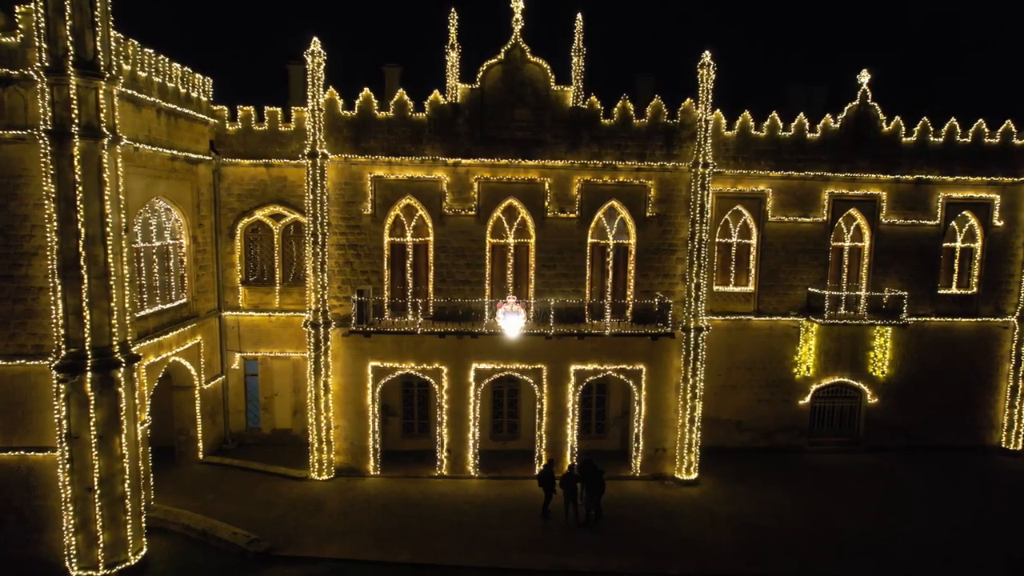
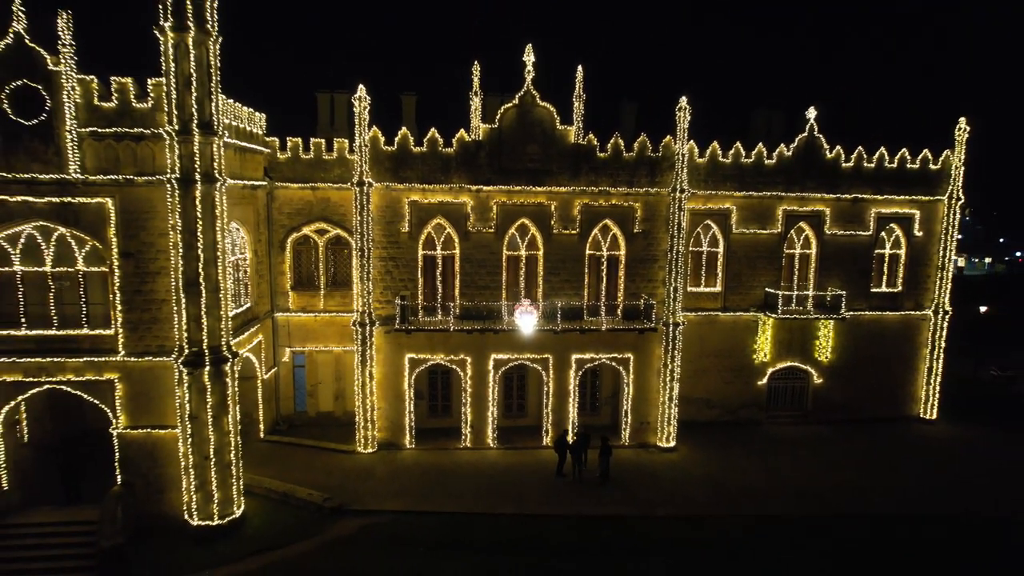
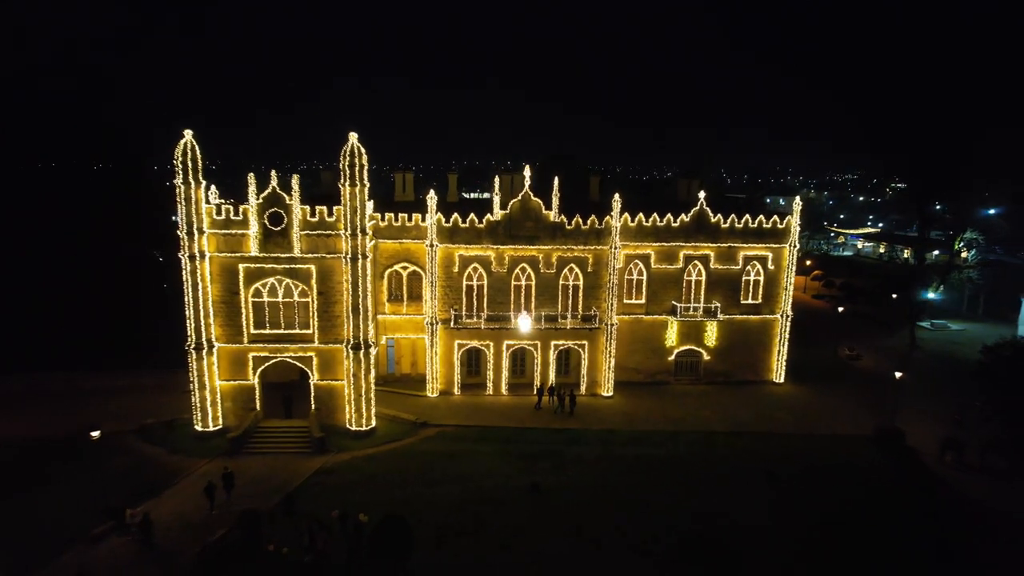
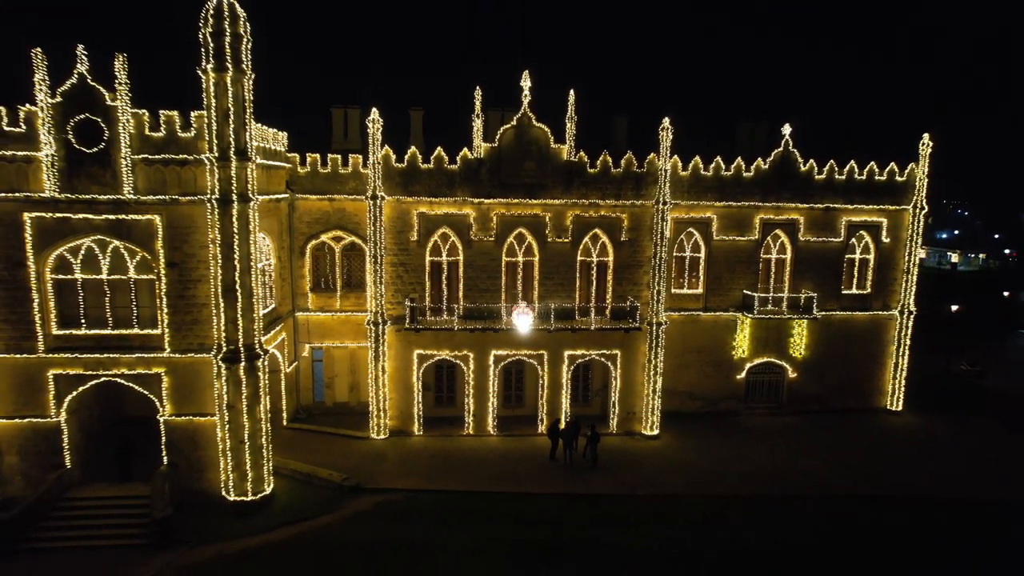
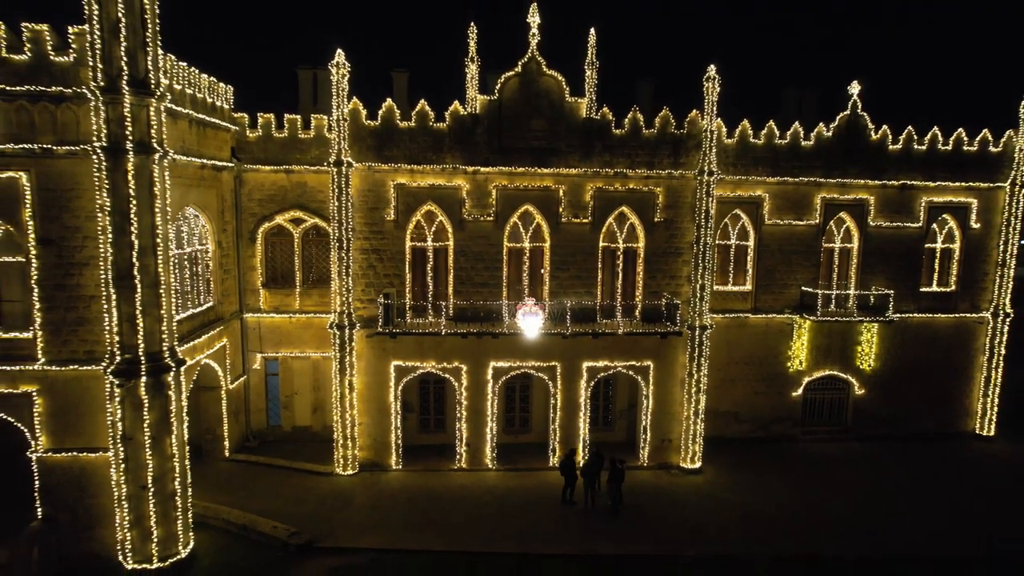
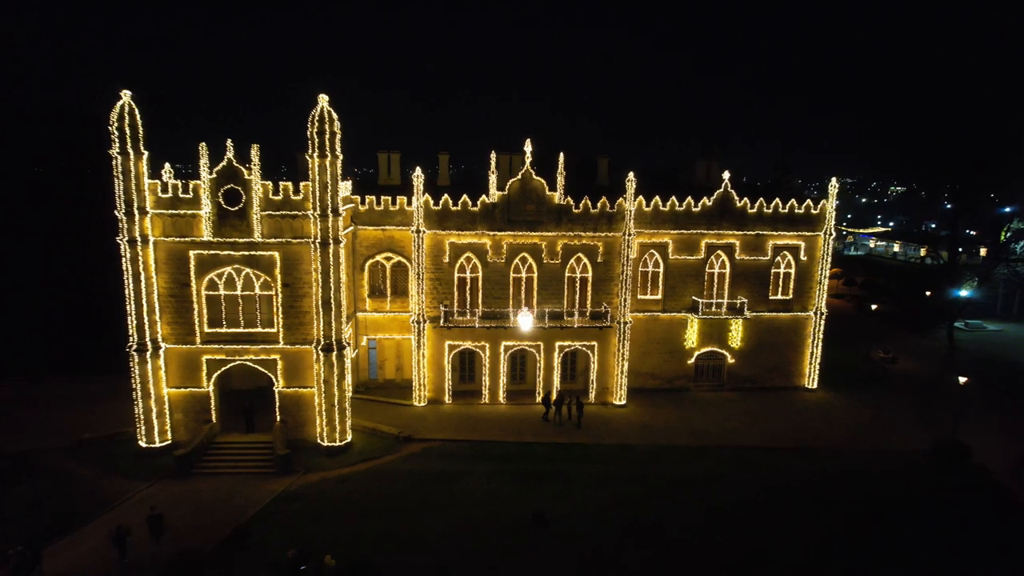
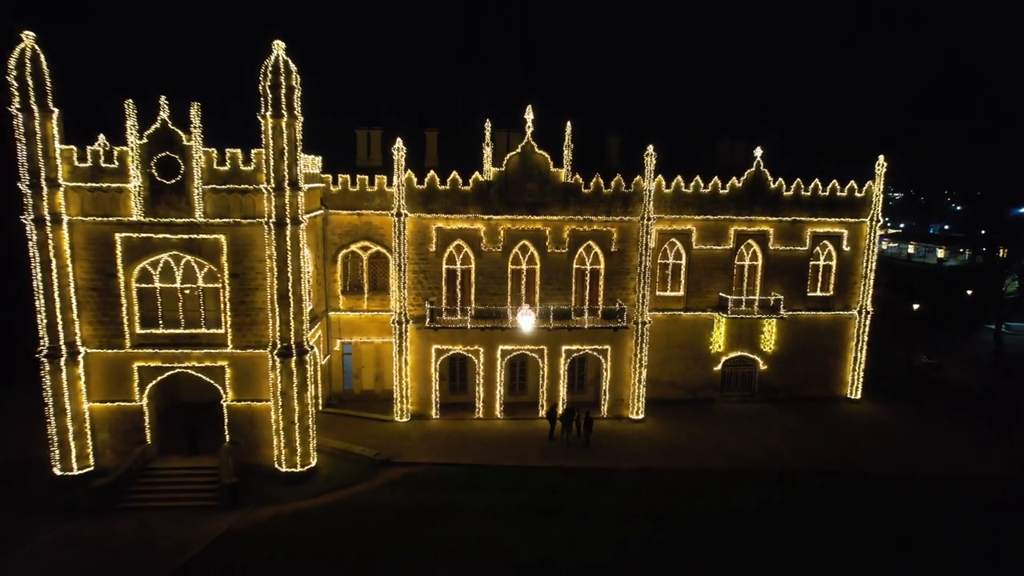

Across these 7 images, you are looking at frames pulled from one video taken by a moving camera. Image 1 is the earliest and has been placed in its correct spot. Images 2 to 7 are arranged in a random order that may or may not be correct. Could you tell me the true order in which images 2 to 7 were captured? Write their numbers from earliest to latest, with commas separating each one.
5, 2, 4, 7, 6, 3
